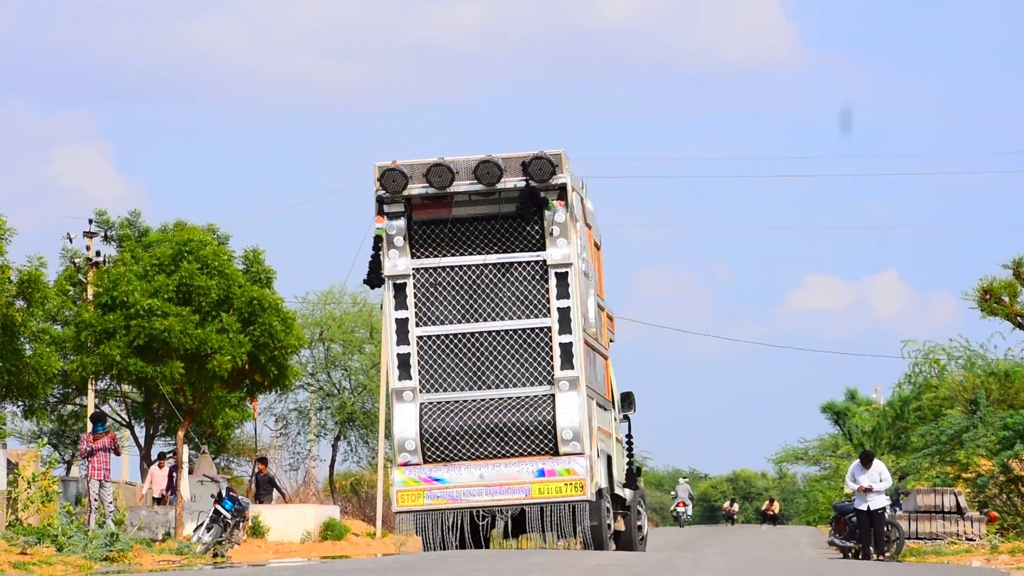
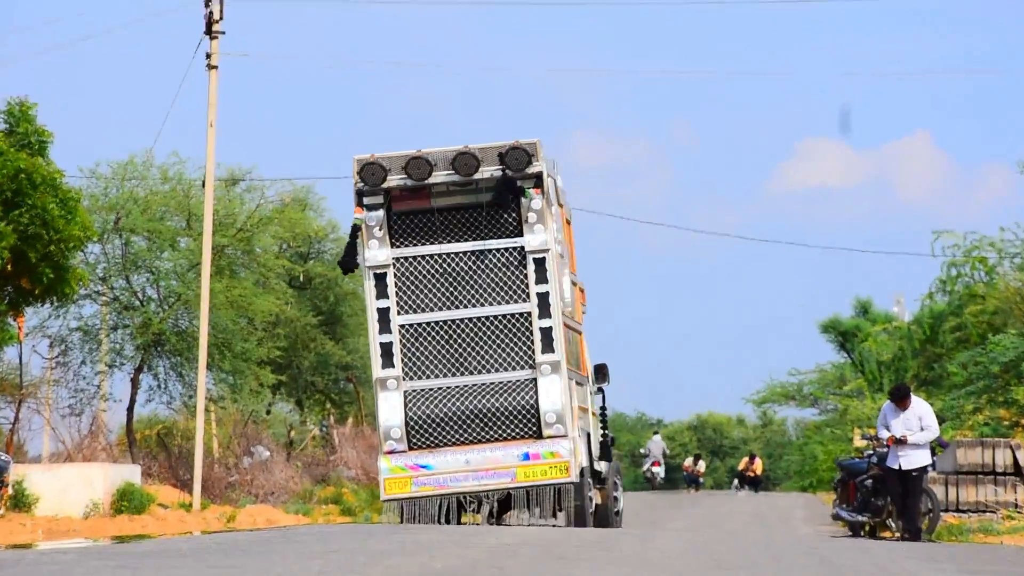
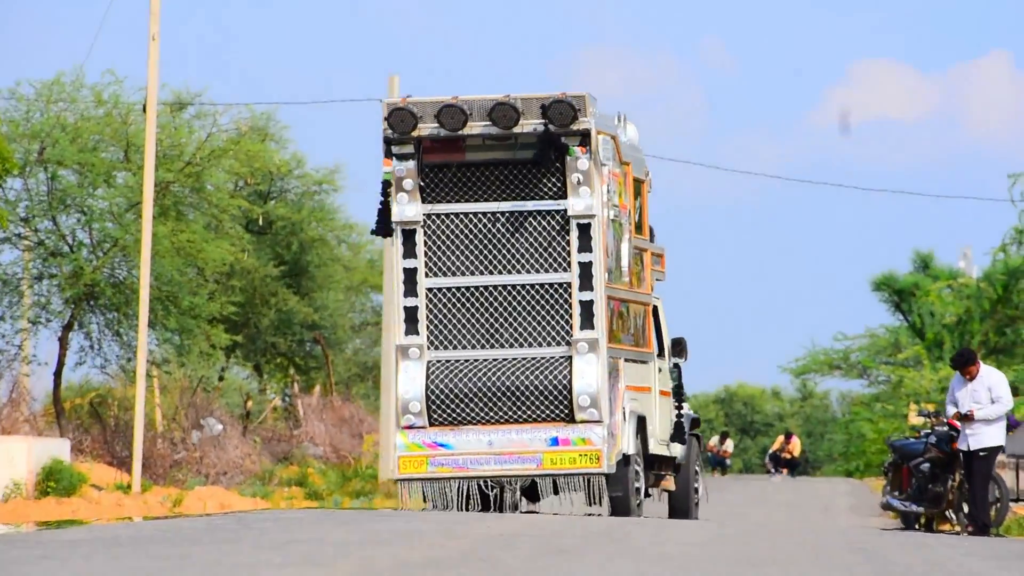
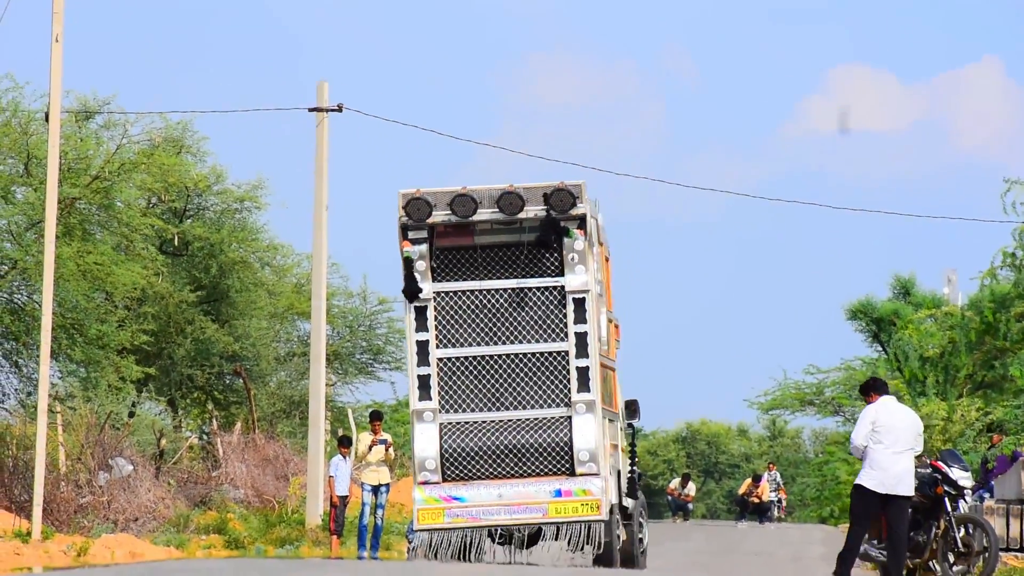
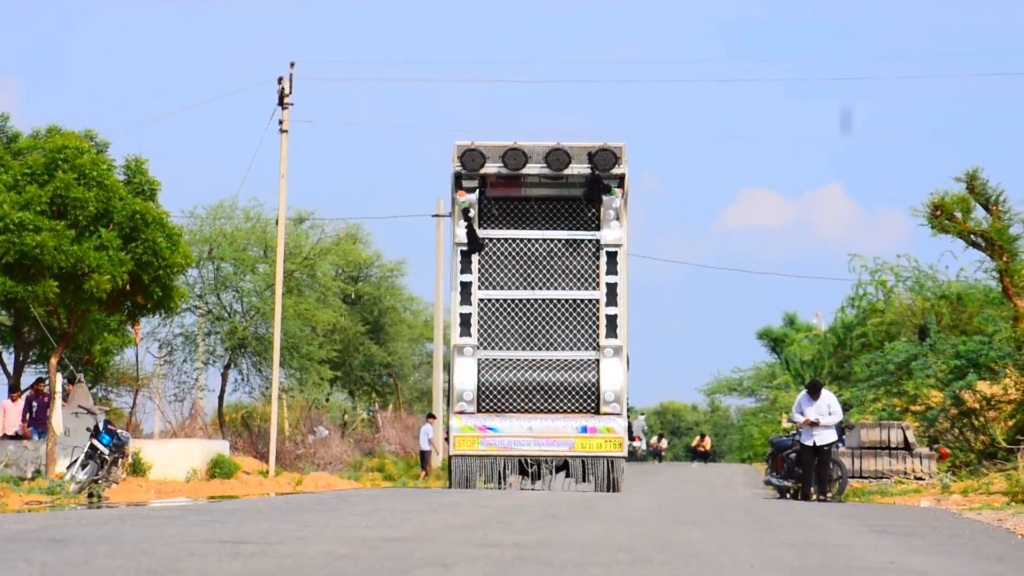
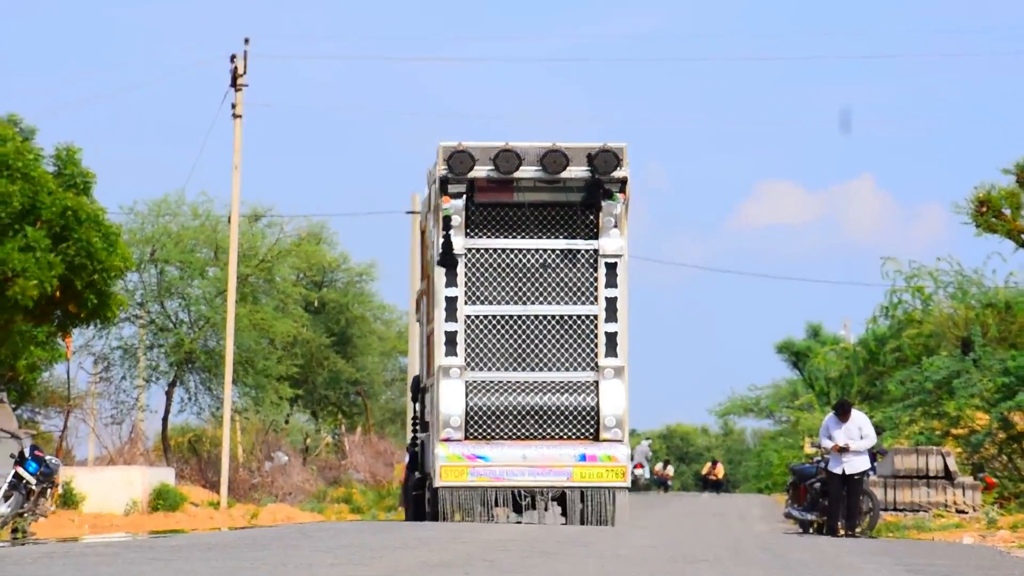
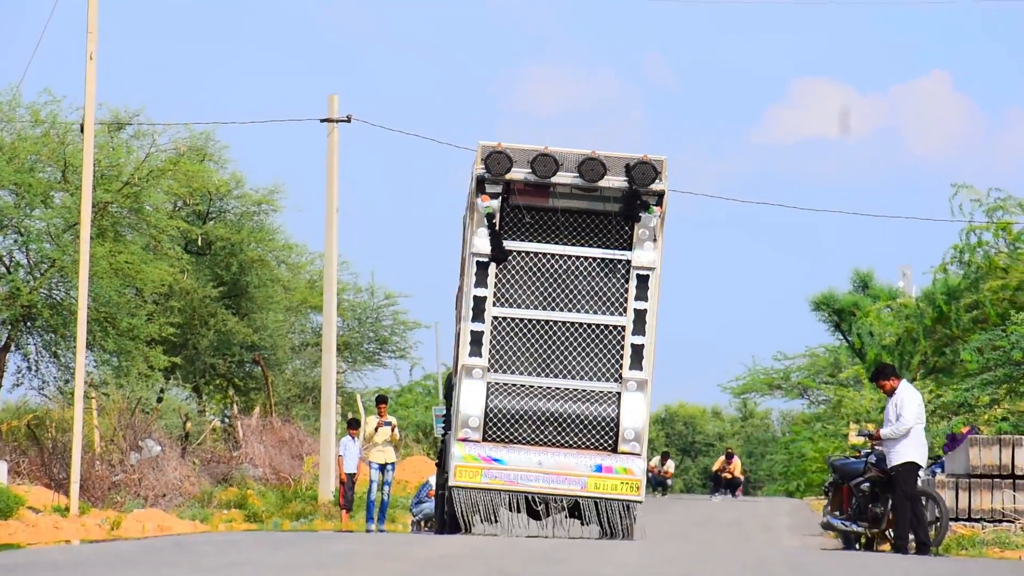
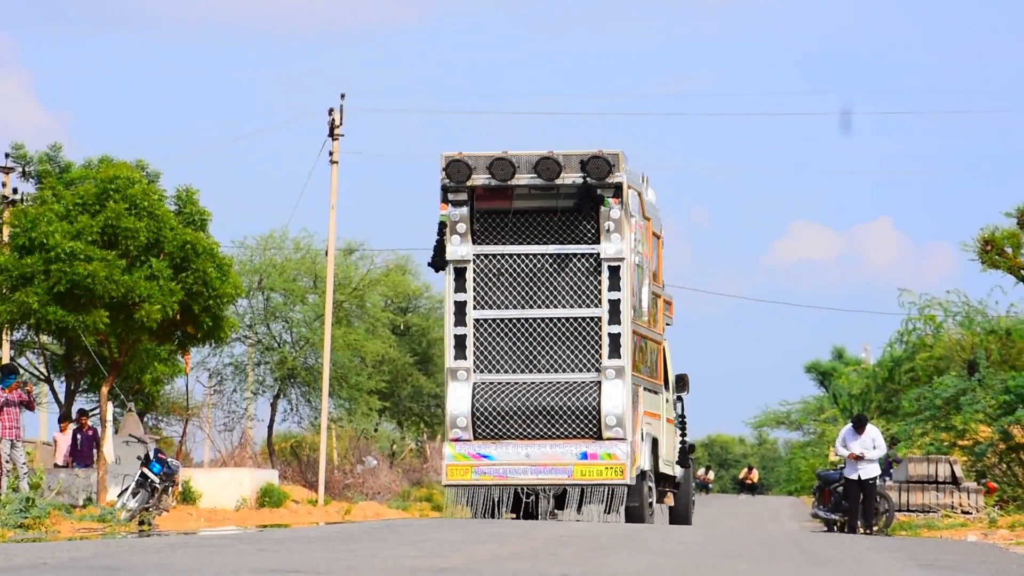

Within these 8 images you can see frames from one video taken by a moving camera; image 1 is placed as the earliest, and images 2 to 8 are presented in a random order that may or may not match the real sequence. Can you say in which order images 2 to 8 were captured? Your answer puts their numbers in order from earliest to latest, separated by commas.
8, 5, 6, 2, 3, 7, 4
